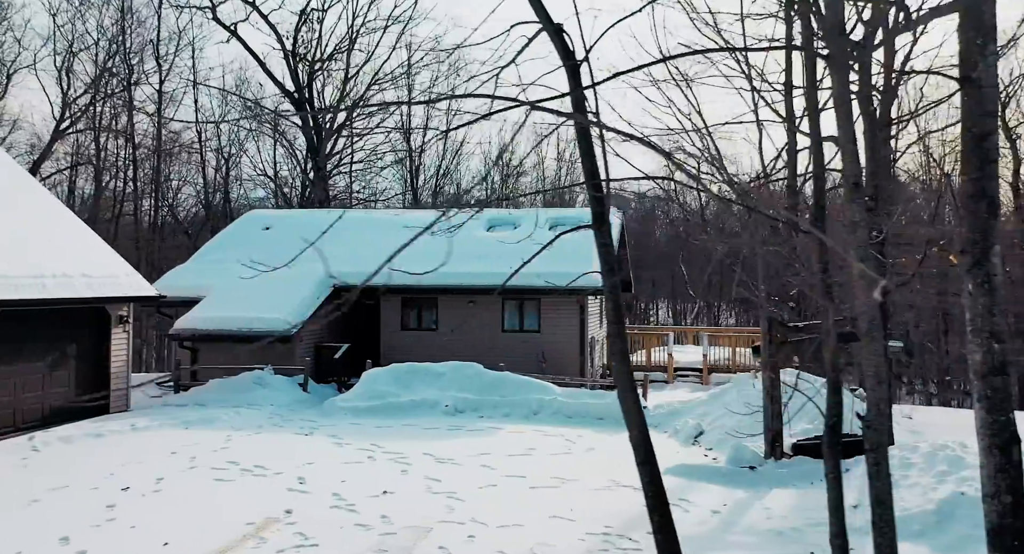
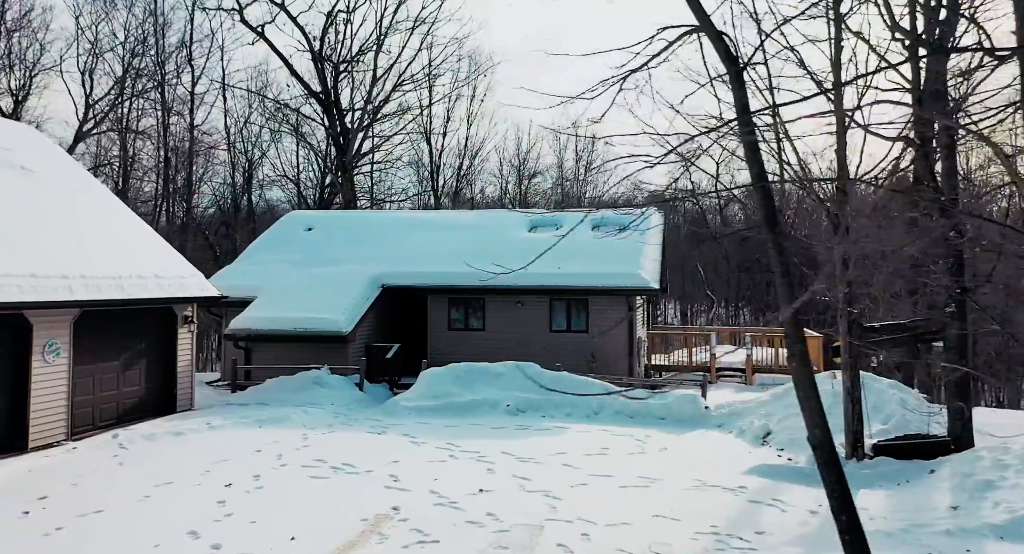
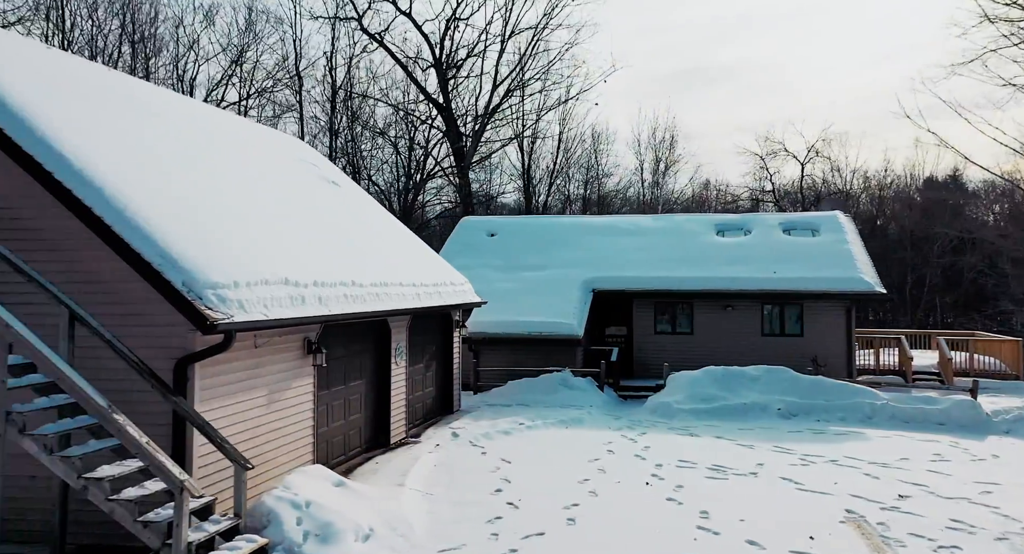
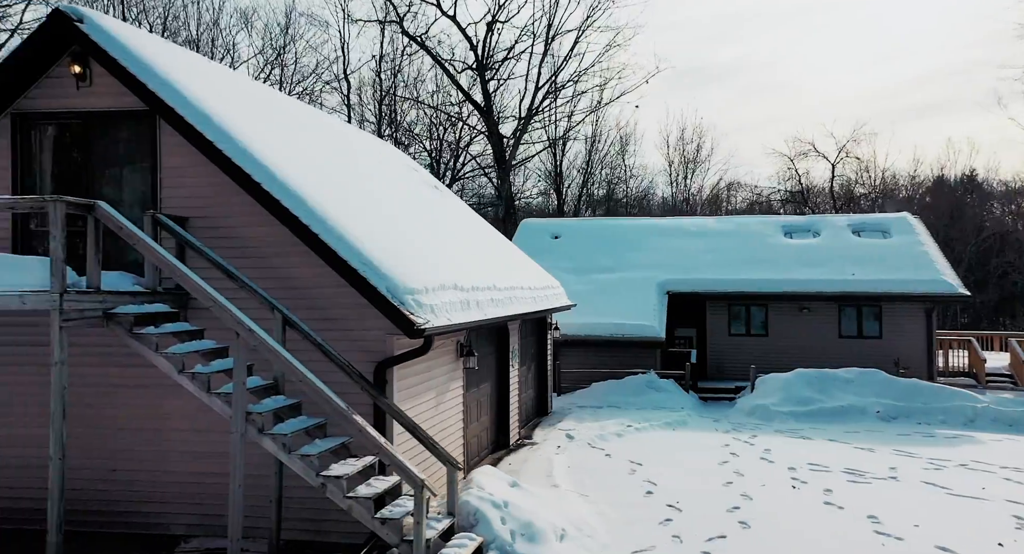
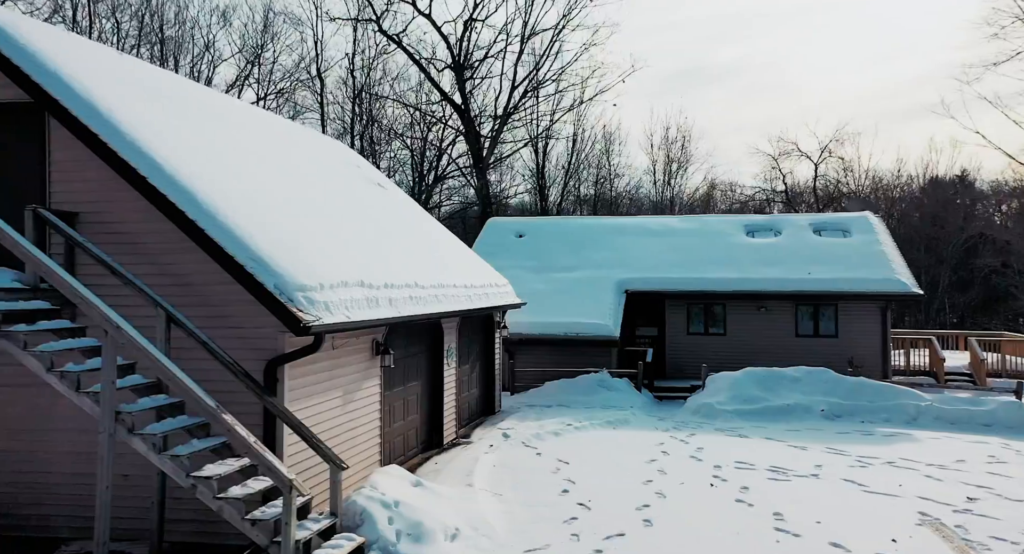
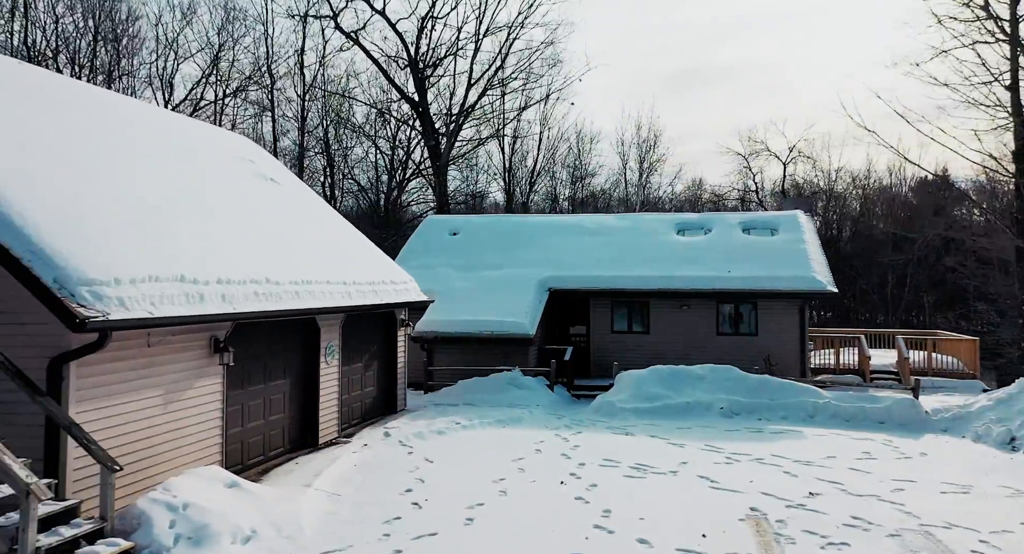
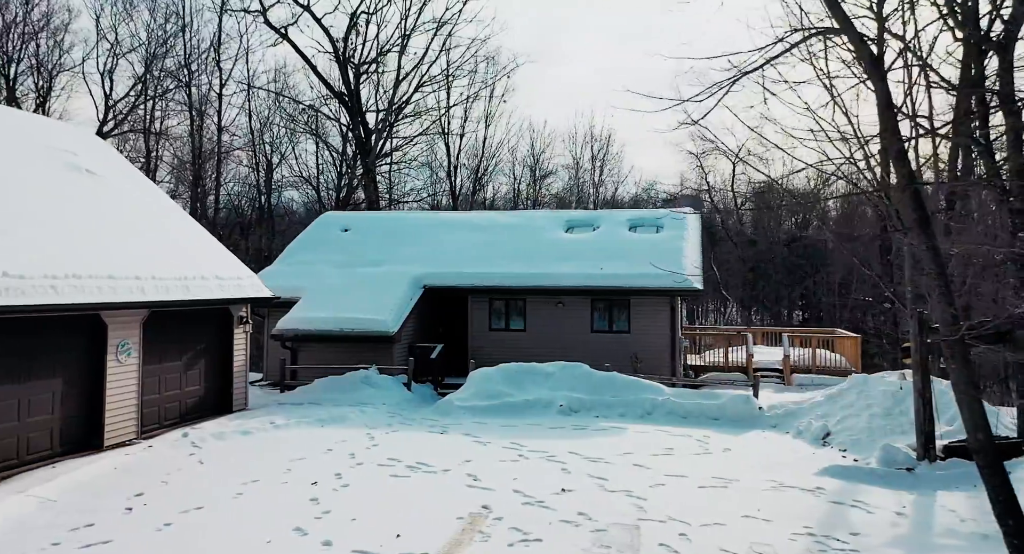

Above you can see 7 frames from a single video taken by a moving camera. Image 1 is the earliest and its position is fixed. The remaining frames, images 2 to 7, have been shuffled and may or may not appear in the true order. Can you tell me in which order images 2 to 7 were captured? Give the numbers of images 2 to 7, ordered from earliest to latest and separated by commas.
2, 7, 6, 3, 5, 4
